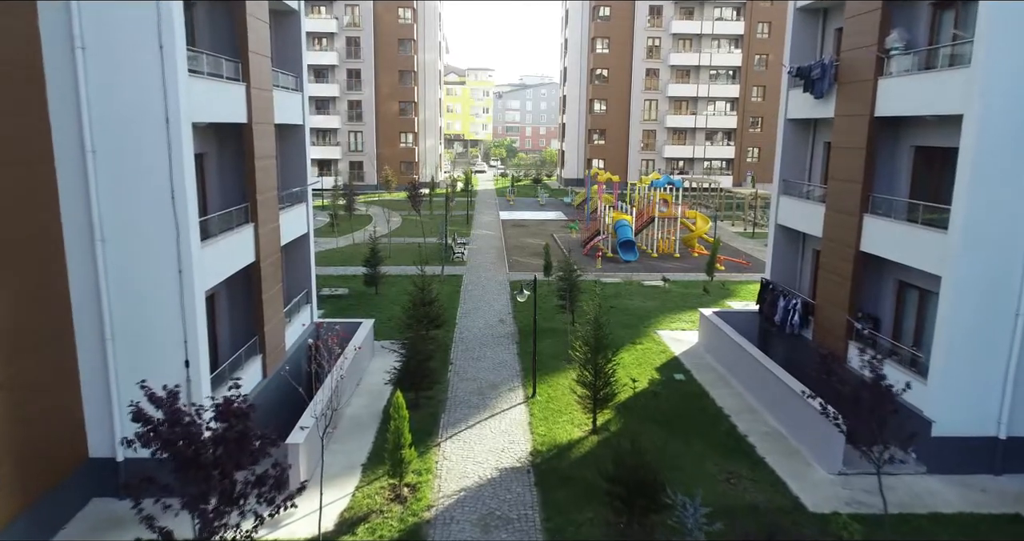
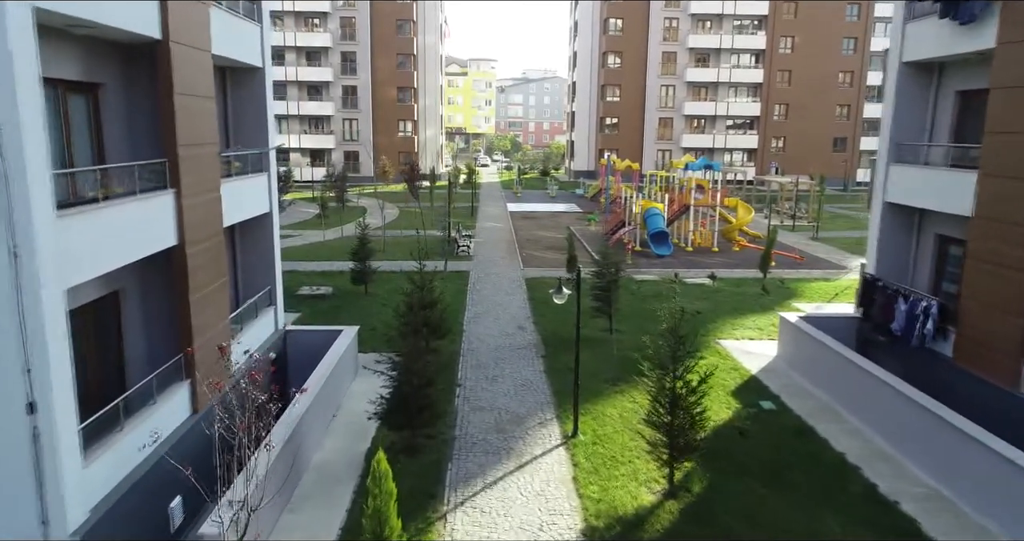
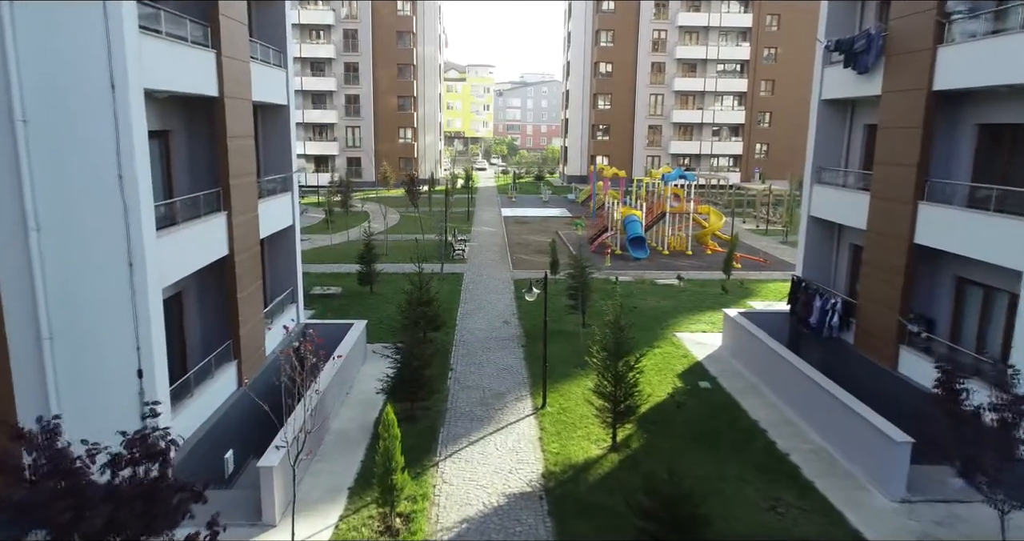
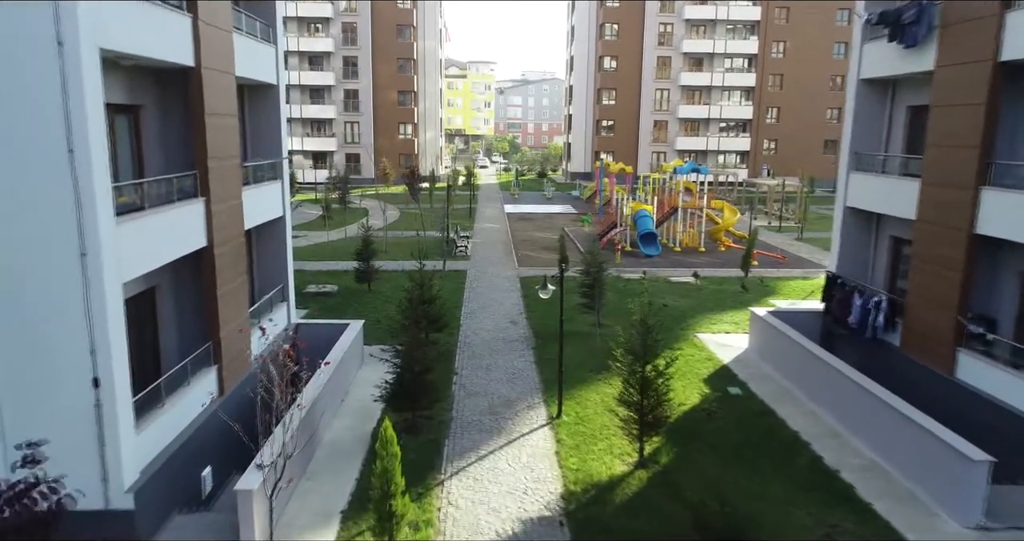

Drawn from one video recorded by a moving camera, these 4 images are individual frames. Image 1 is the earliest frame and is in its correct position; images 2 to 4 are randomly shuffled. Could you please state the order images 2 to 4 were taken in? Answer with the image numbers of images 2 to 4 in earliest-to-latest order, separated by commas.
3, 4, 2
